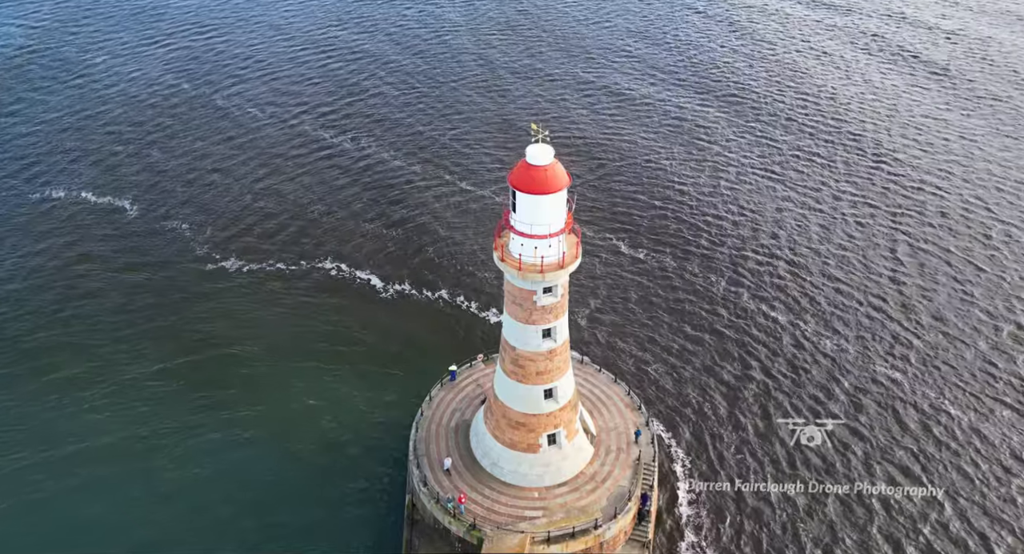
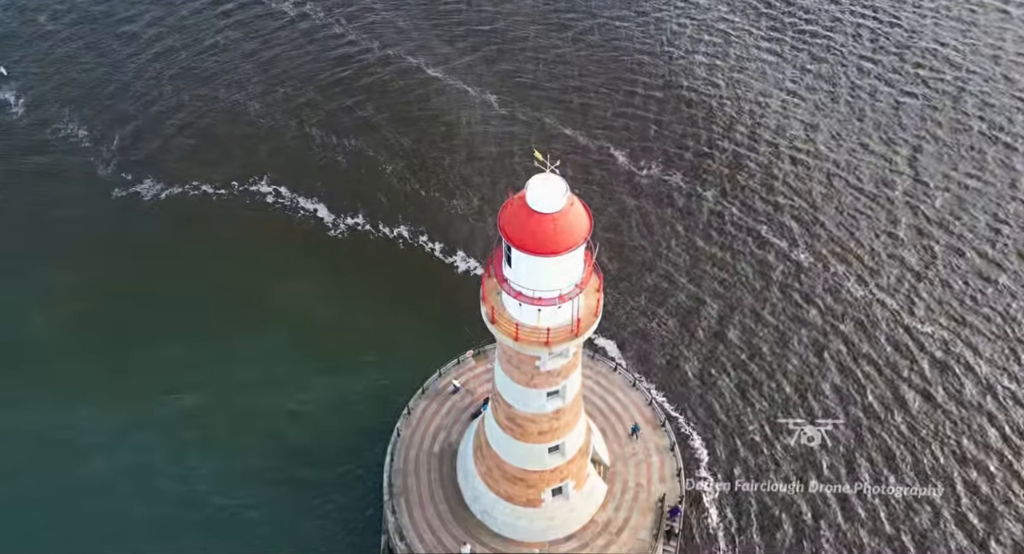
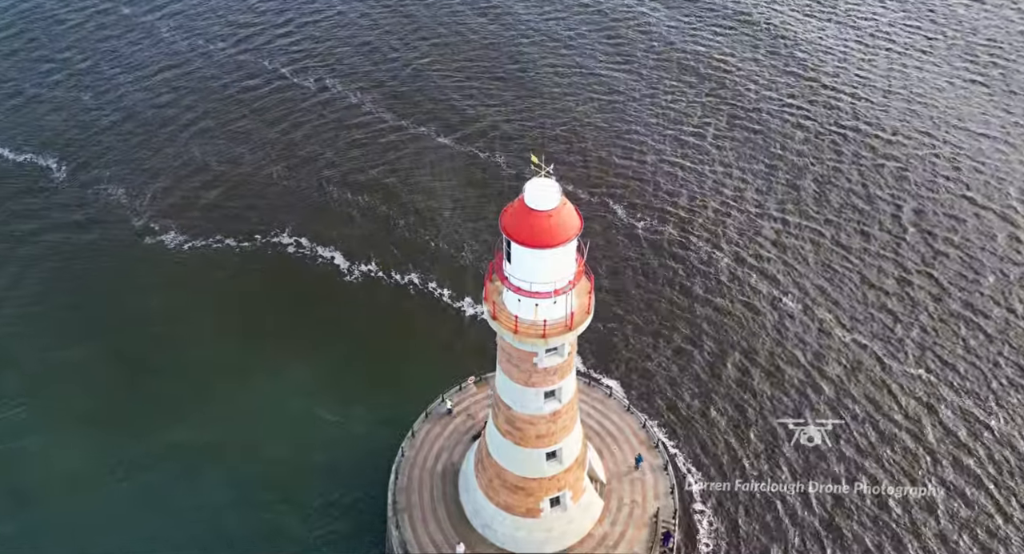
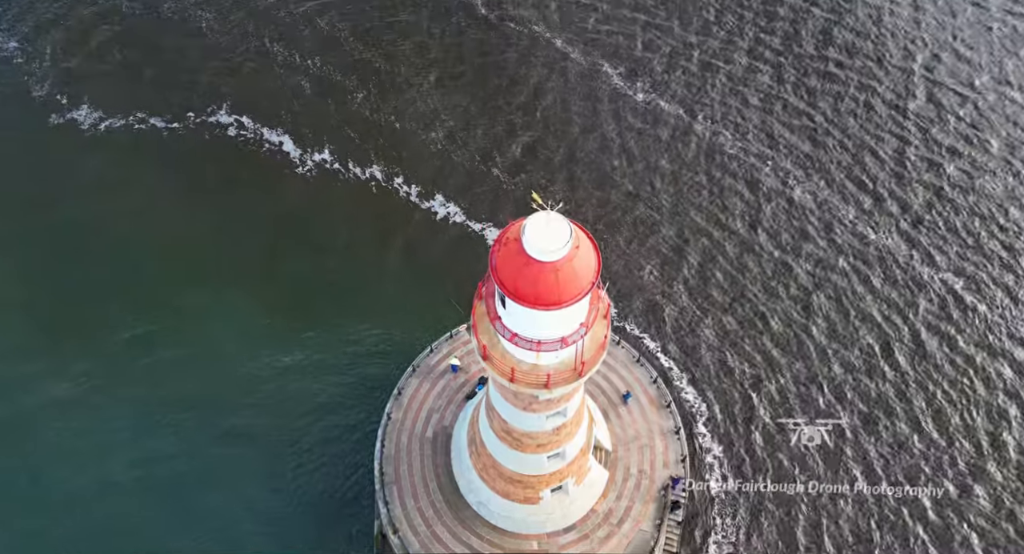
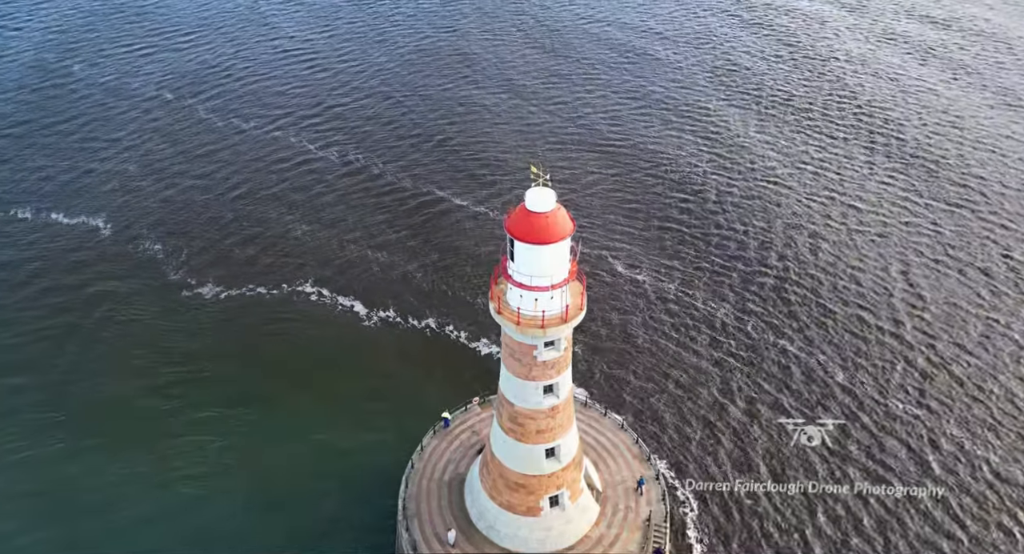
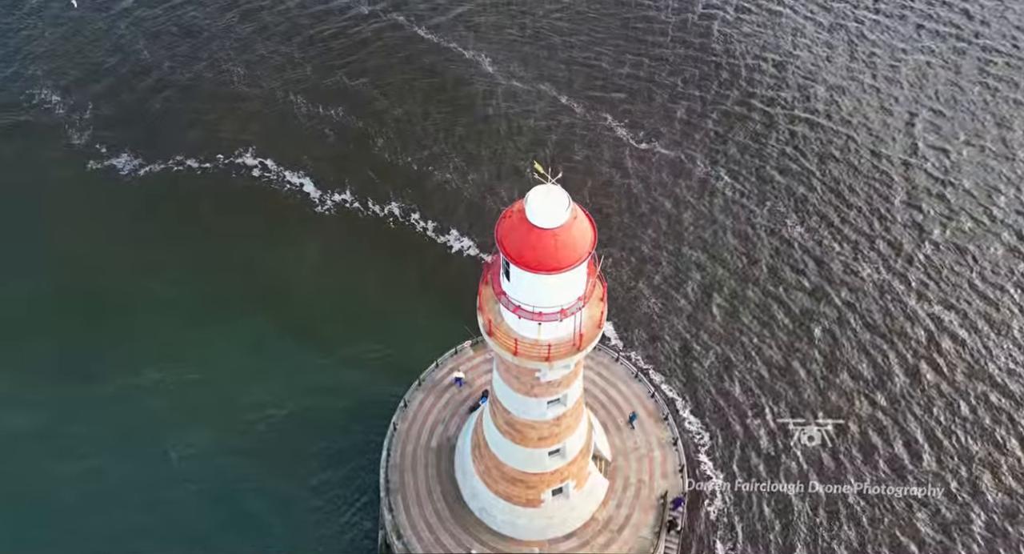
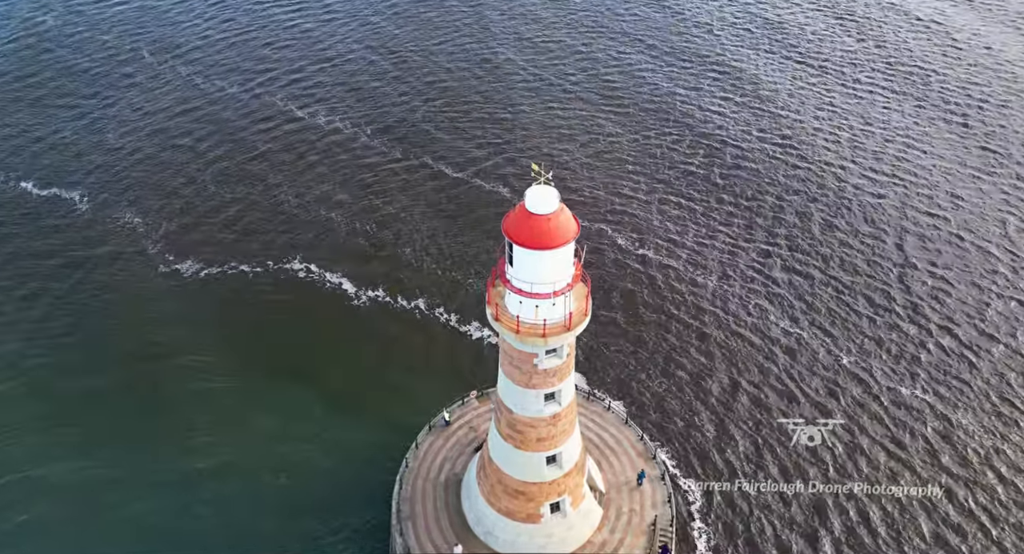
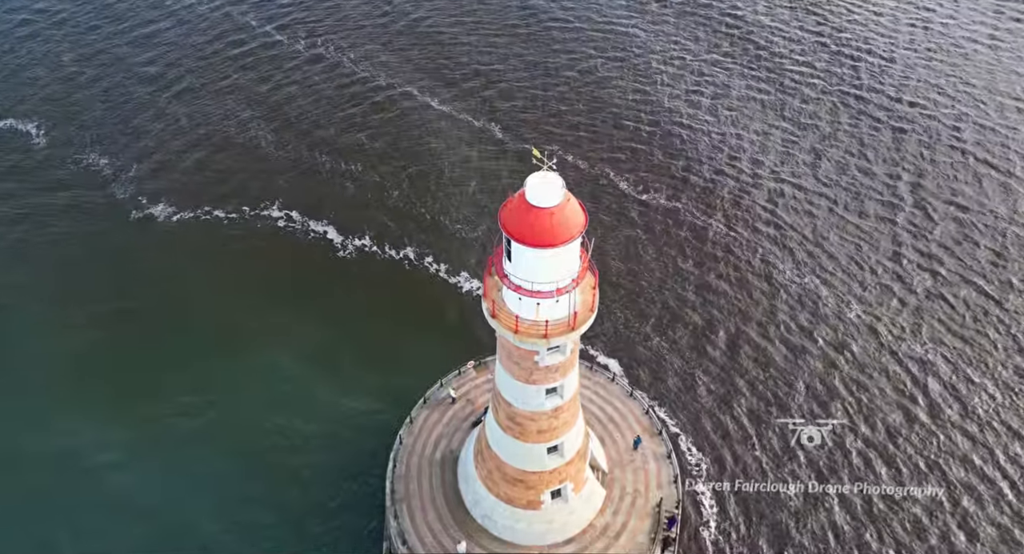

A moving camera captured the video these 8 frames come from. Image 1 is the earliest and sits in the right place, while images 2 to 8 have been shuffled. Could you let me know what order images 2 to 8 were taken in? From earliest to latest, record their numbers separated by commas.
5, 7, 3, 8, 2, 6, 4
